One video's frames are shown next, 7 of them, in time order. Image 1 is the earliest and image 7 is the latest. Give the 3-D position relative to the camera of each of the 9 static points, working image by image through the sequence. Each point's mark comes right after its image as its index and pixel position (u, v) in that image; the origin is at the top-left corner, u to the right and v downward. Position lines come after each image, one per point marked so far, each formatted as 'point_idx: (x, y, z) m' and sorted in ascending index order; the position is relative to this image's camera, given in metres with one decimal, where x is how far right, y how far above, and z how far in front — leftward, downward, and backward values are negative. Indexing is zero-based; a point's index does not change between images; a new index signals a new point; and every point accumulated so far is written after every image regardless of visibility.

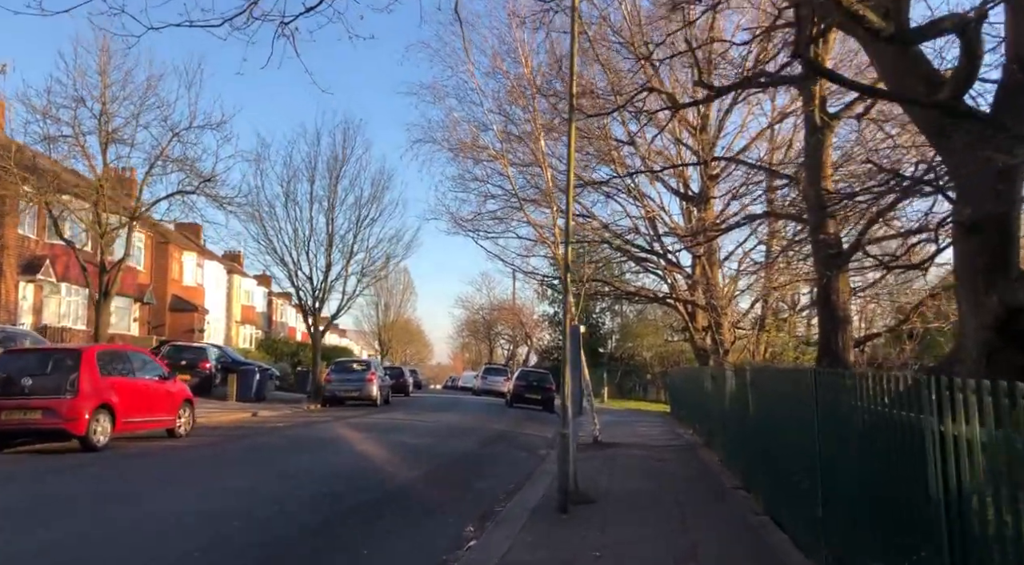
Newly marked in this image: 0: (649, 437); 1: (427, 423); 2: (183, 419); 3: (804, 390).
0: (+3.1, -3.5, +17.9) m
1: (-2.0, -3.3, +18.6) m
2: (-5.5, -2.3, +13.1) m
3: (+2.8, -1.0, +7.9) m
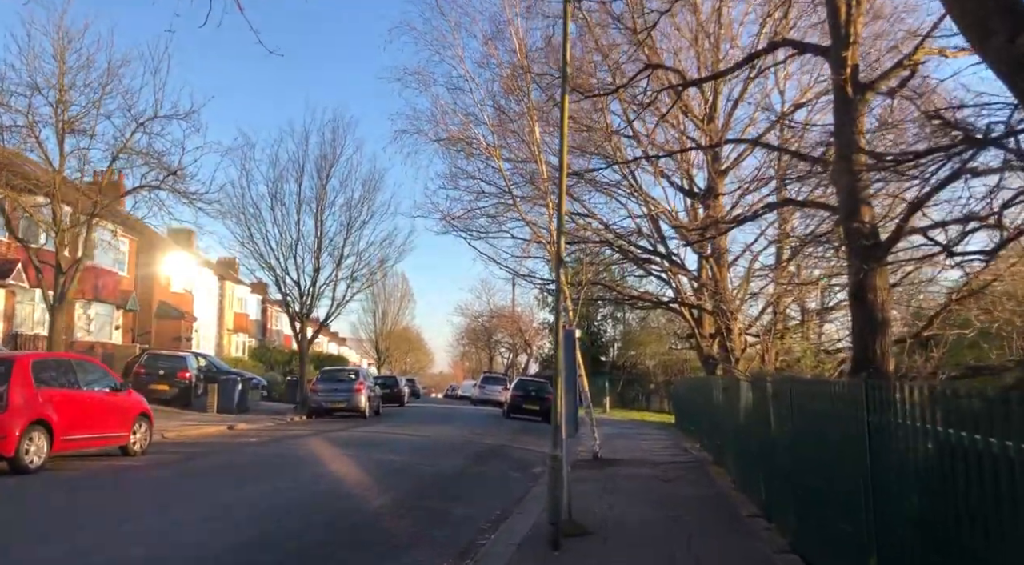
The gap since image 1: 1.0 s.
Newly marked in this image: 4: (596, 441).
0: (+3.0, -3.6, +16.6) m
1: (-2.1, -3.4, +17.4) m
2: (-5.6, -2.3, +11.9) m
3: (+2.7, -1.0, +6.7) m
4: (+1.6, -3.0, +15.0) m
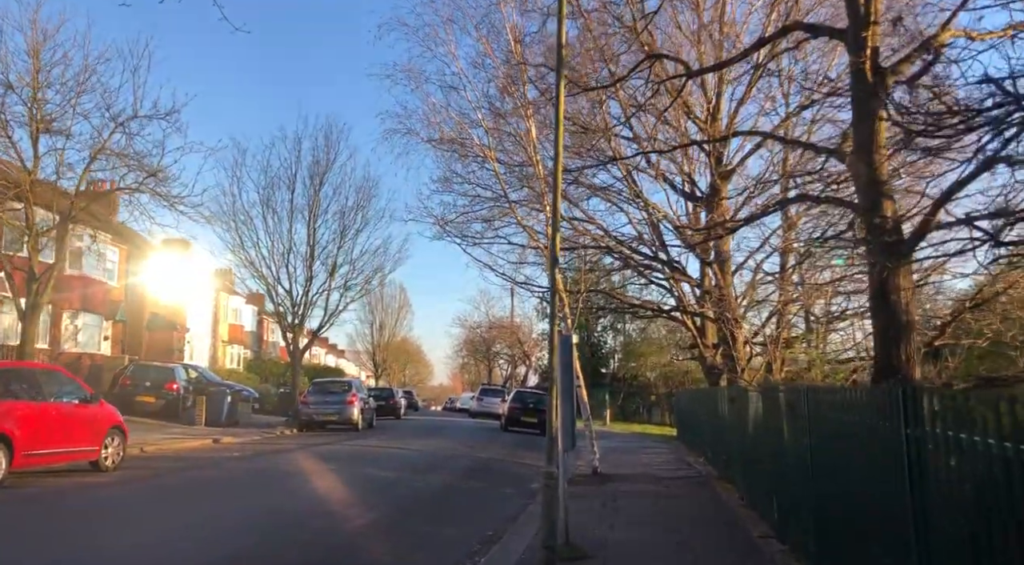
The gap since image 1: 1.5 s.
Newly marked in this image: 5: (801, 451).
0: (+2.9, -3.7, +15.9) m
1: (-2.2, -3.6, +16.7) m
2: (-5.7, -2.4, +11.2) m
3: (+2.6, -1.0, +6.0) m
4: (+1.5, -3.1, +14.3) m
5: (+2.7, -1.6, +7.4) m
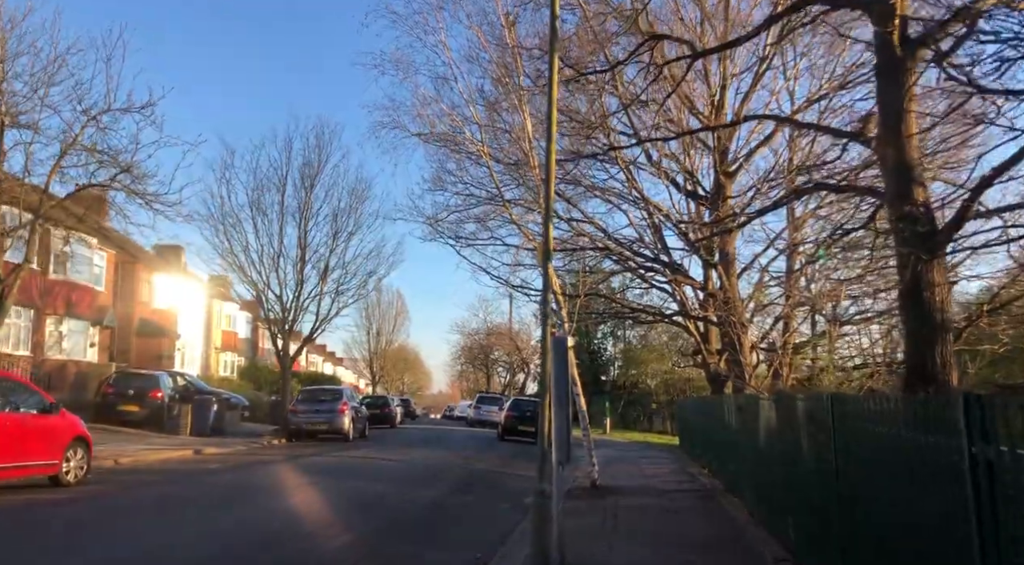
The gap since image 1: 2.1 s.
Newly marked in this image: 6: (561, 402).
0: (+2.8, -3.8, +15.2) m
1: (-2.3, -3.6, +15.9) m
2: (-5.8, -2.4, +10.4) m
3: (+2.5, -0.9, +5.3) m
4: (+1.4, -3.2, +13.5) m
5: (+2.6, -1.6, +6.7) m
6: (+0.4, -1.1, +7.0) m
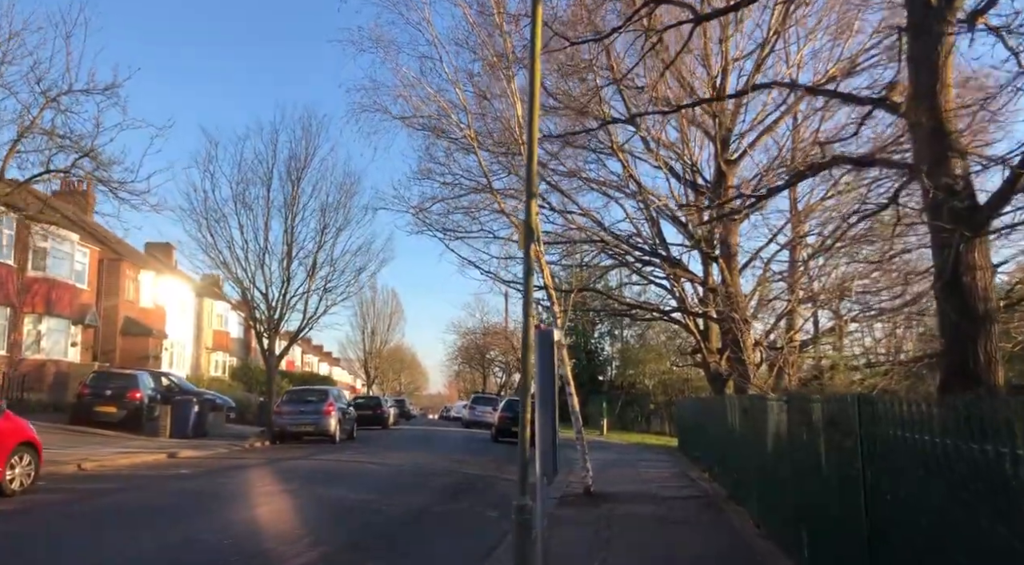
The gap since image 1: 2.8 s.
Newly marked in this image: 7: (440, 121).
0: (+2.7, -3.7, +14.4) m
1: (-2.5, -3.5, +15.1) m
2: (-6.0, -2.3, +9.6) m
3: (+2.3, -0.8, +4.5) m
4: (+1.2, -3.0, +12.7) m
5: (+2.5, -1.5, +5.9) m
6: (+0.3, -0.9, +6.2) m
7: (-1.3, +2.9, +14.3) m
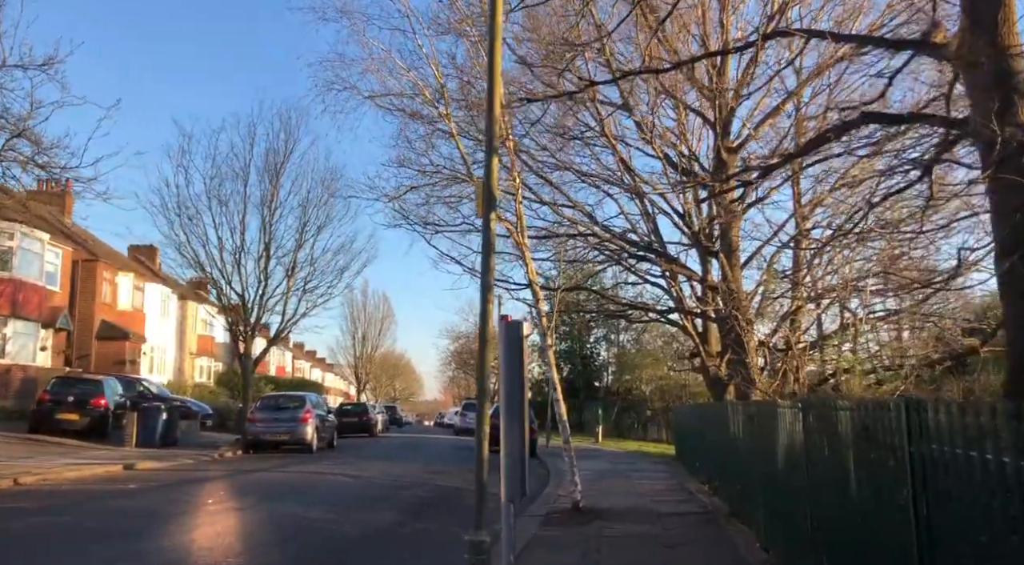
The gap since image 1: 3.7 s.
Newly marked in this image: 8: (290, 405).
0: (+2.4, -3.6, +13.2) m
1: (-2.8, -3.5, +14.0) m
2: (-6.2, -2.2, +8.5) m
3: (+2.1, -0.7, +3.3) m
4: (+1.0, -3.0, +11.6) m
5: (+2.2, -1.3, +4.8) m
6: (0.0, -0.8, +5.0) m
7: (-1.6, +3.0, +13.2) m
8: (-5.6, -3.1, +19.9) m
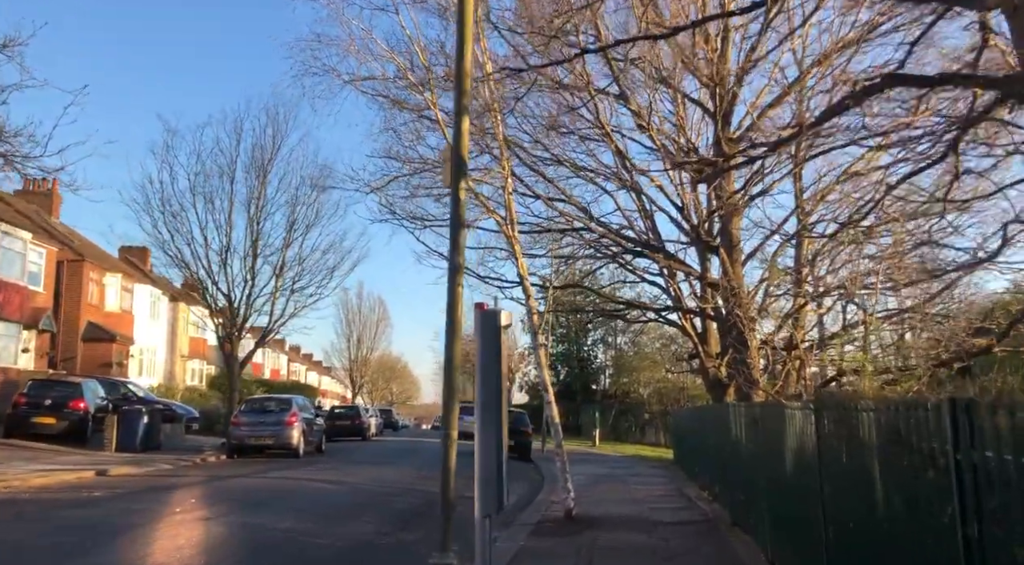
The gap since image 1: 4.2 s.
0: (+2.2, -3.5, +12.6) m
1: (-2.9, -3.4, +13.3) m
2: (-6.4, -2.1, +7.8) m
3: (+2.0, -0.6, +2.7) m
4: (+0.8, -2.9, +11.0) m
5: (+2.1, -1.2, +4.2) m
6: (-0.1, -0.7, +4.4) m
7: (-1.7, +3.0, +12.6) m
8: (-5.8, -3.1, +19.3) m
